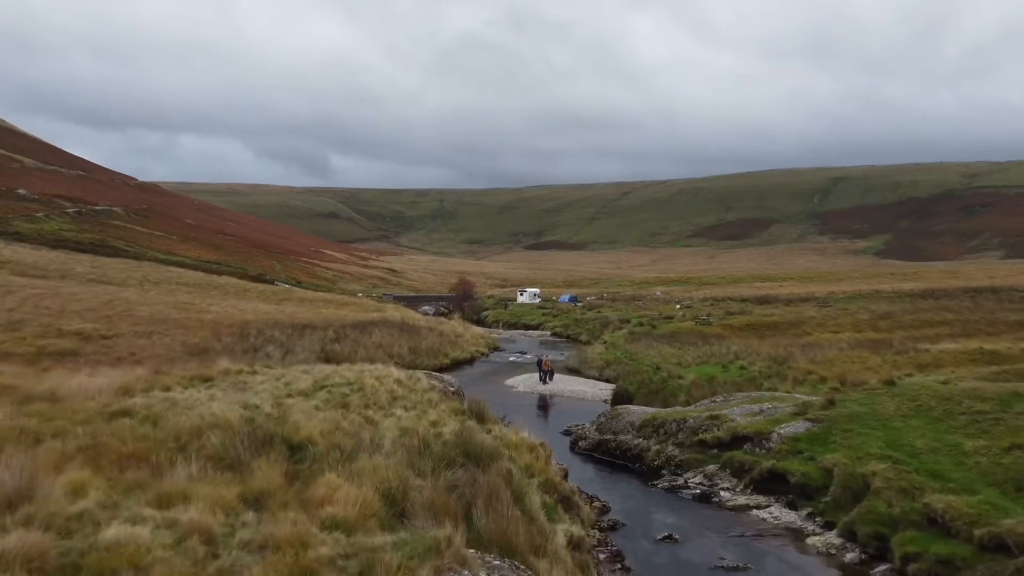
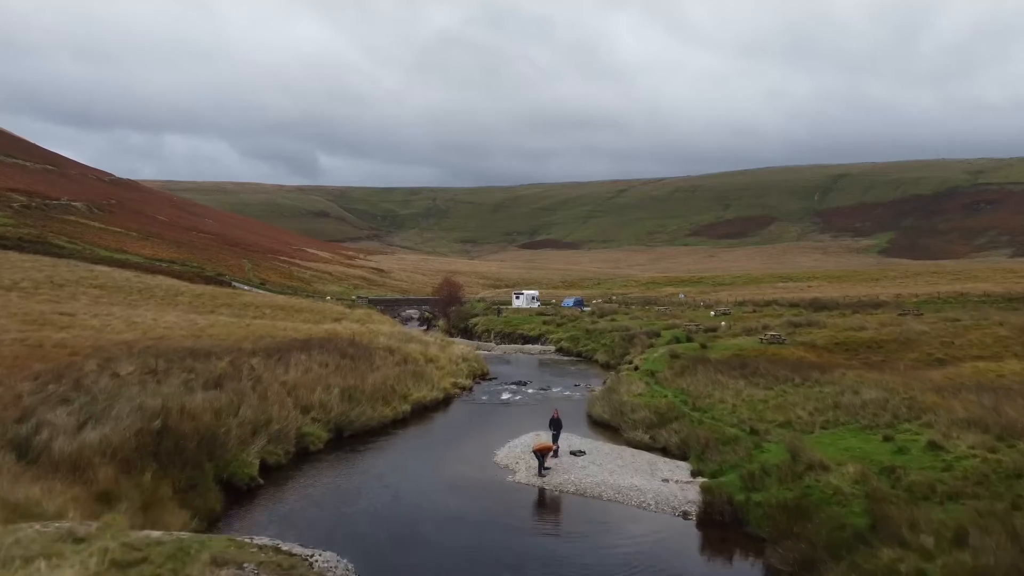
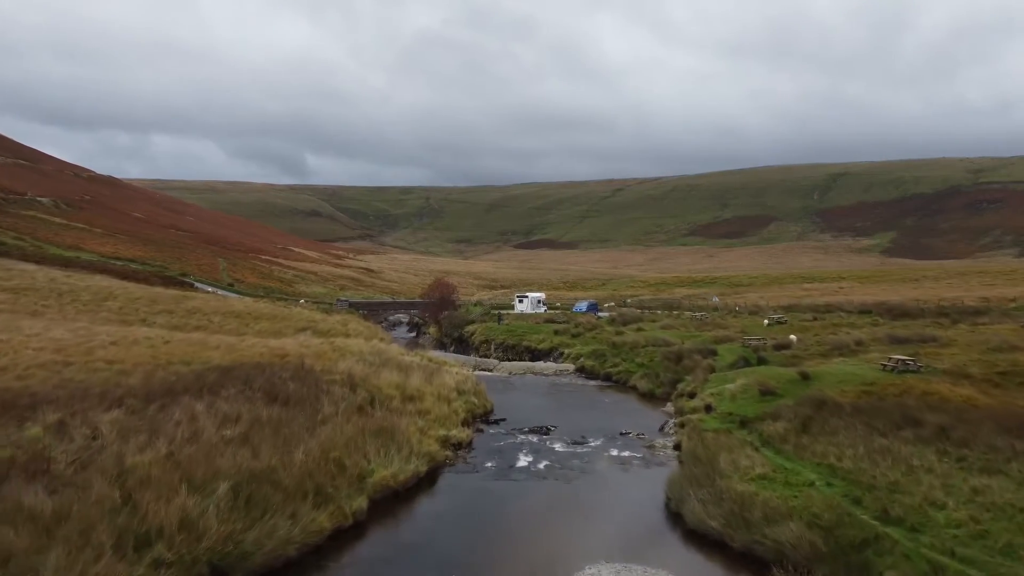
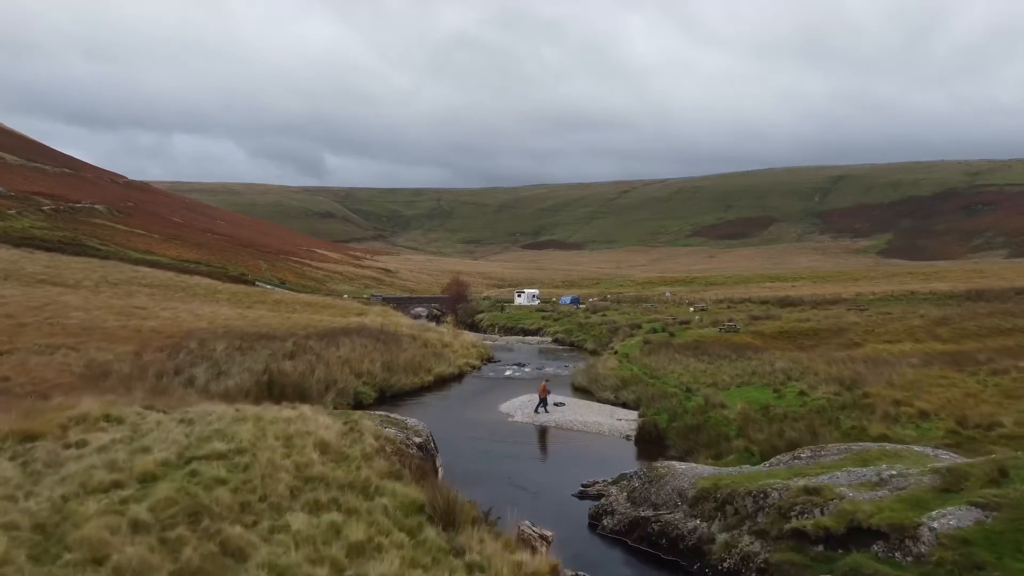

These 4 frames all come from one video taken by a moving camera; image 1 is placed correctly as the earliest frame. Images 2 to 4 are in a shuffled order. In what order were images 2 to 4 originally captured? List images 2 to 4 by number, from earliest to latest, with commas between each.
4, 2, 3
